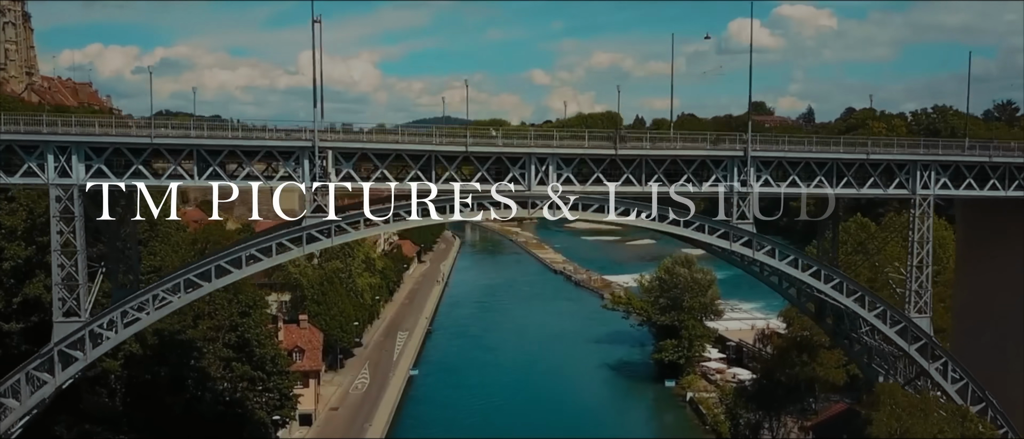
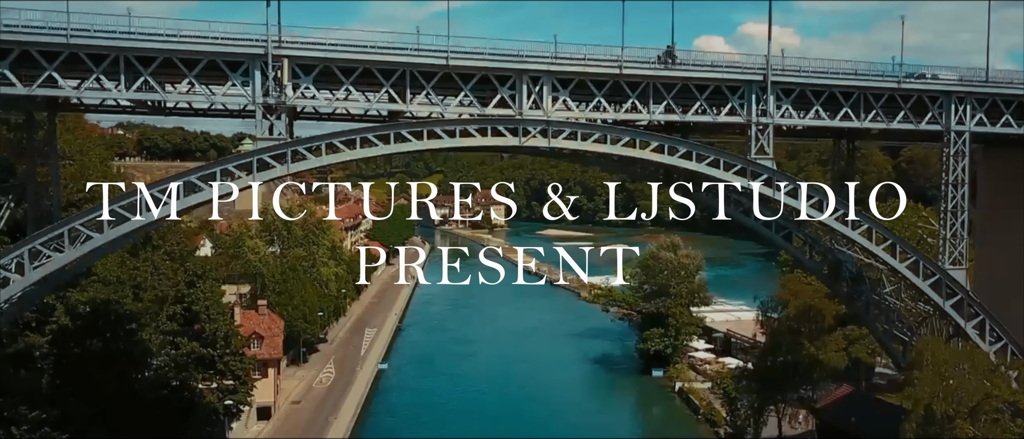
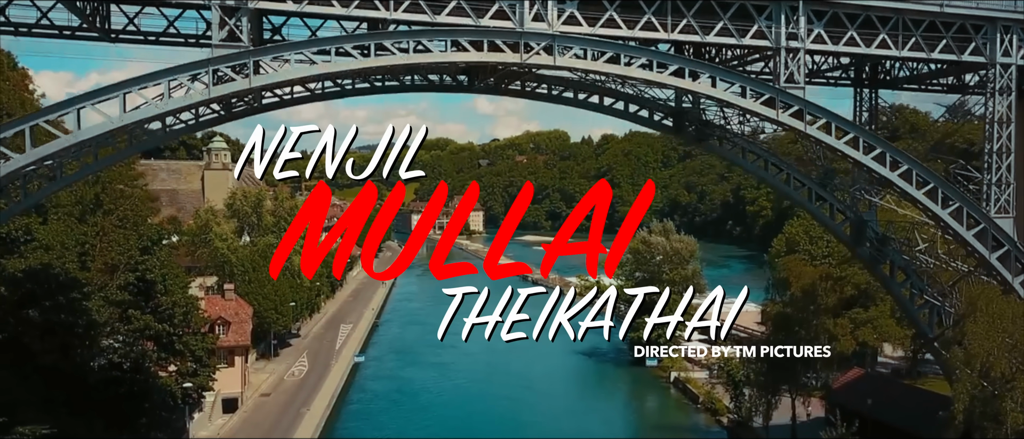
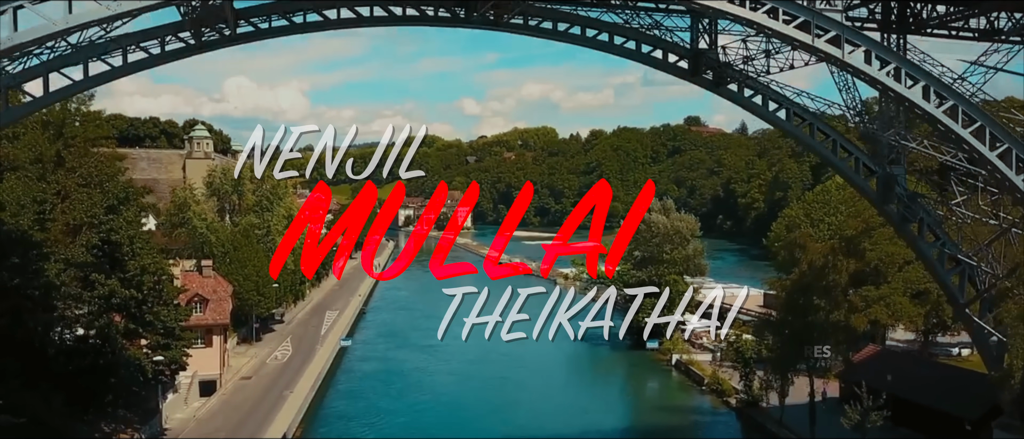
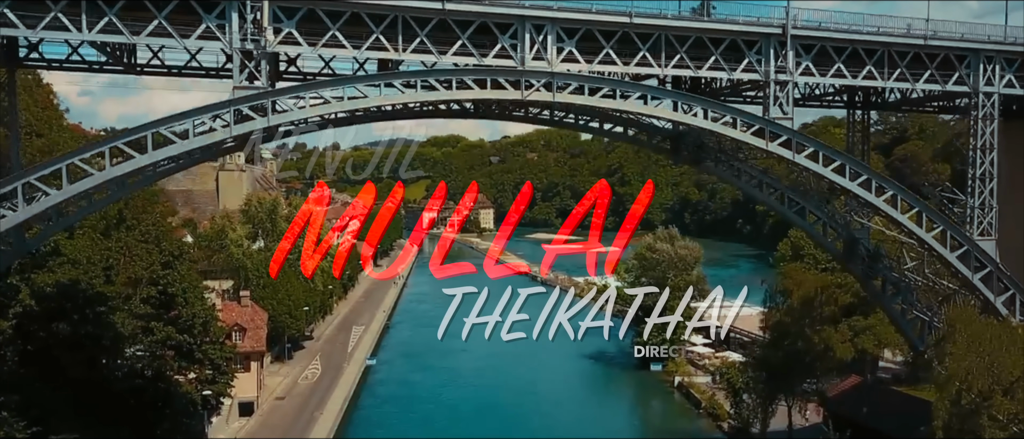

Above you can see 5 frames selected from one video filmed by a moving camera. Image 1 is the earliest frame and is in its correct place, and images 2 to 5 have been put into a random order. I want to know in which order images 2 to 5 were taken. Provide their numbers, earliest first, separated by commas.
2, 5, 3, 4
